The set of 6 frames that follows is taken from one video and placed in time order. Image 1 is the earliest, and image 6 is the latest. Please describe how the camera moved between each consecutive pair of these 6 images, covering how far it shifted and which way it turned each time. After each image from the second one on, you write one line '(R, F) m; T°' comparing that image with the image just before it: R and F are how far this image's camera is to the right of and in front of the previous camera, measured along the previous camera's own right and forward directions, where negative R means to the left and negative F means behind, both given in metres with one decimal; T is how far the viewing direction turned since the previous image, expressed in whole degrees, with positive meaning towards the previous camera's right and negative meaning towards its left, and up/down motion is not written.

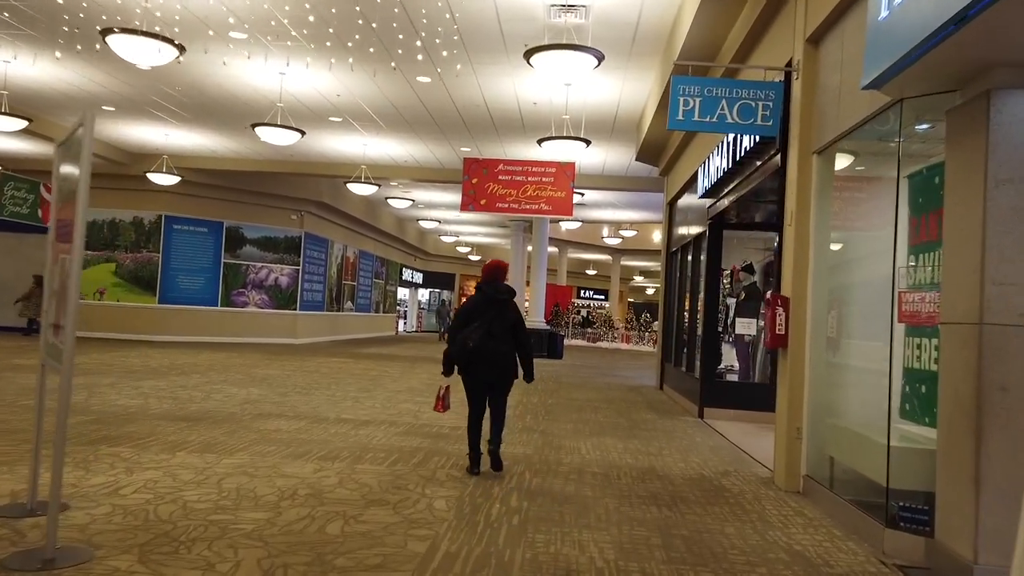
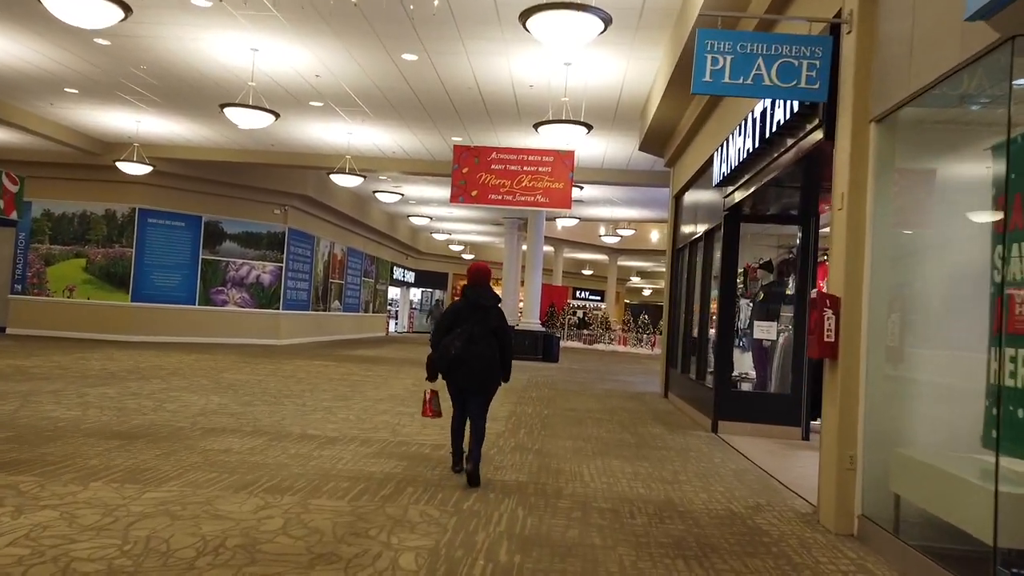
(0.0, +1.0) m; 0°
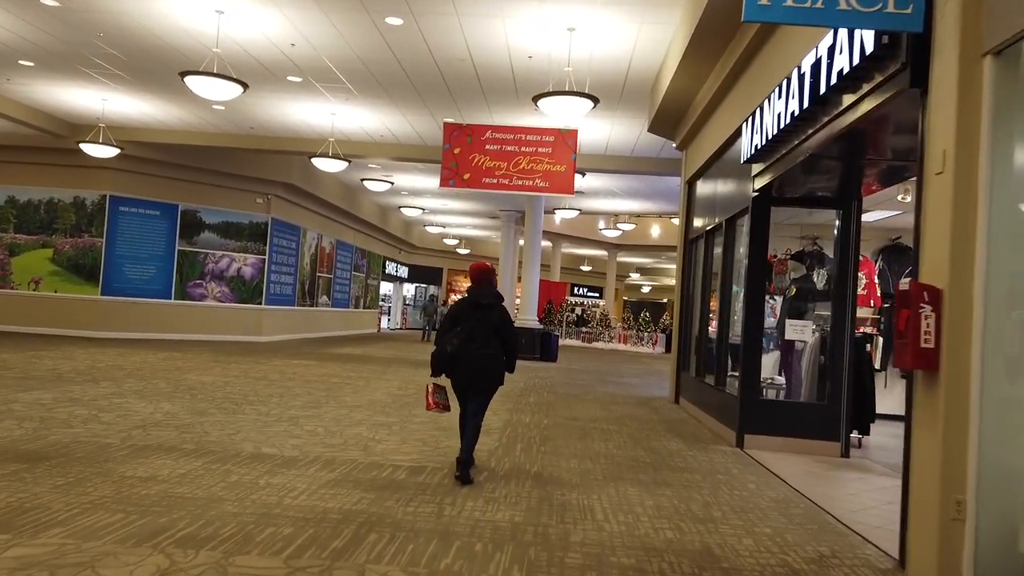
(0.0, +1.1) m; 0°
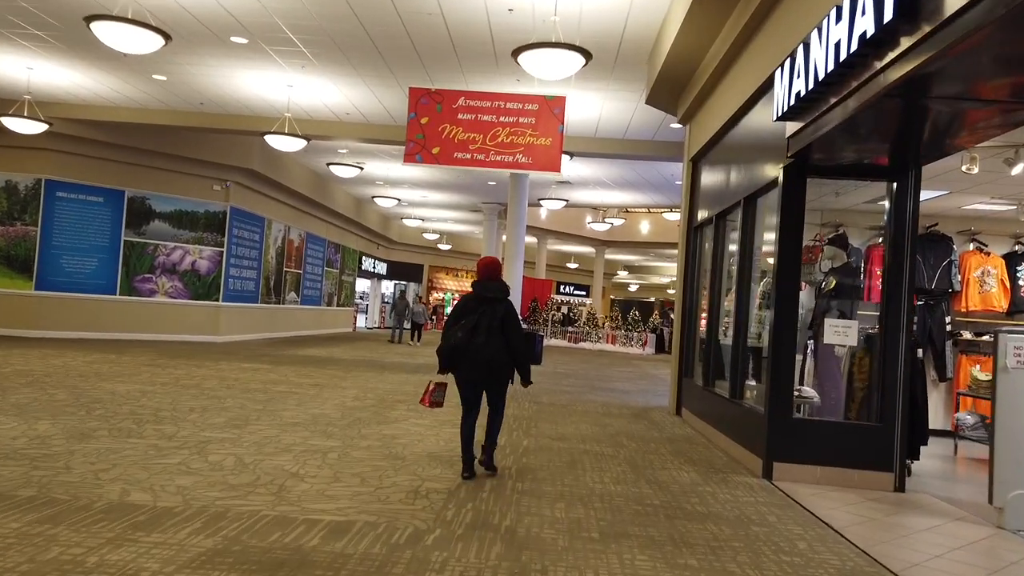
(+0.1, +1.5) m; +1°
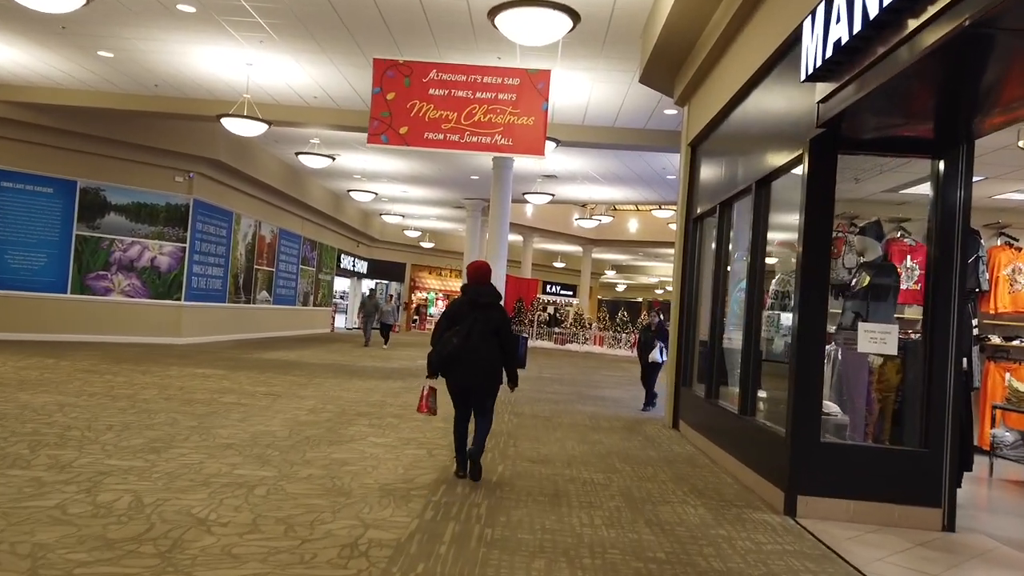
(+0.1, +1.0) m; +1°
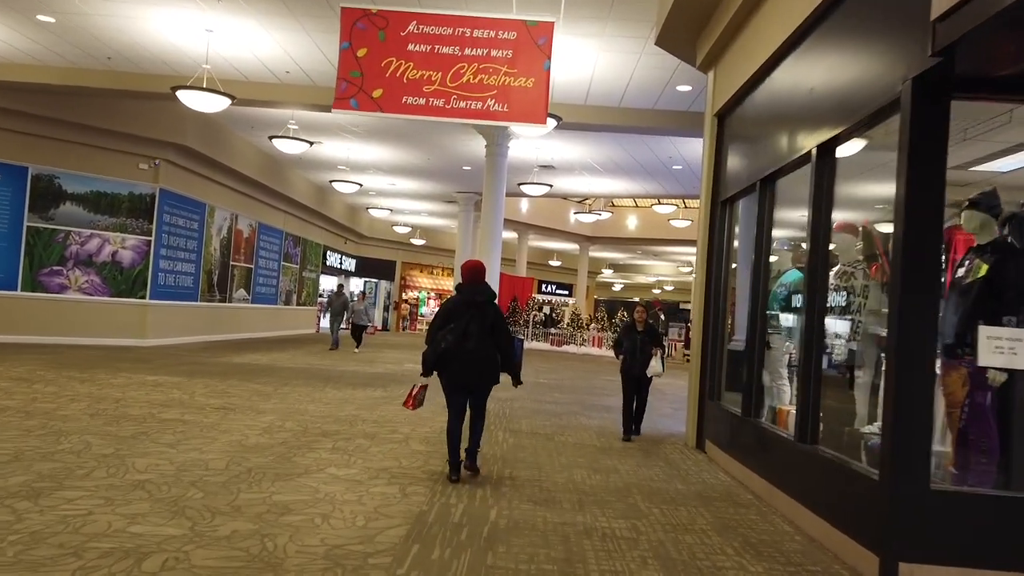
(0.0, +1.2) m; 0°
